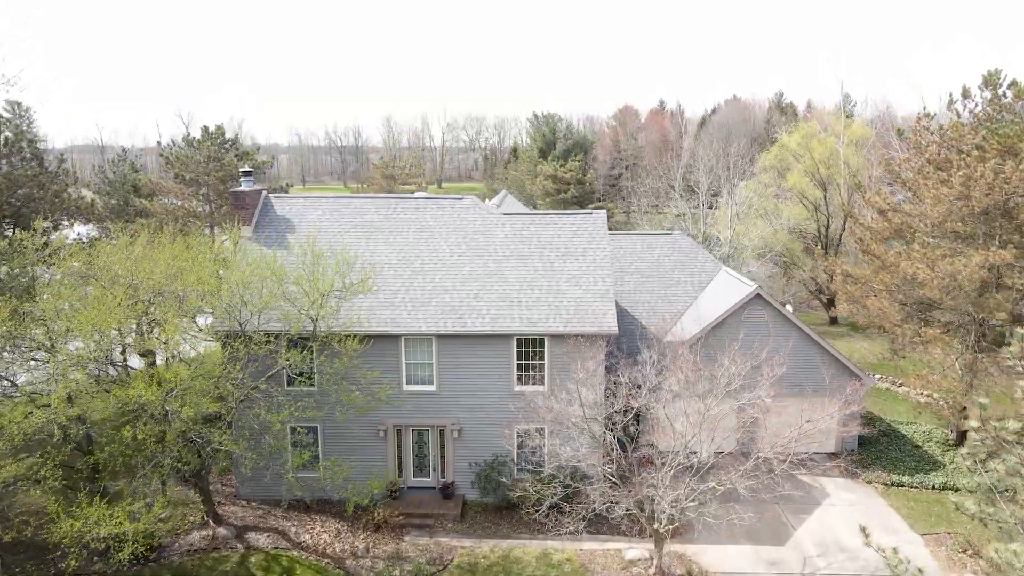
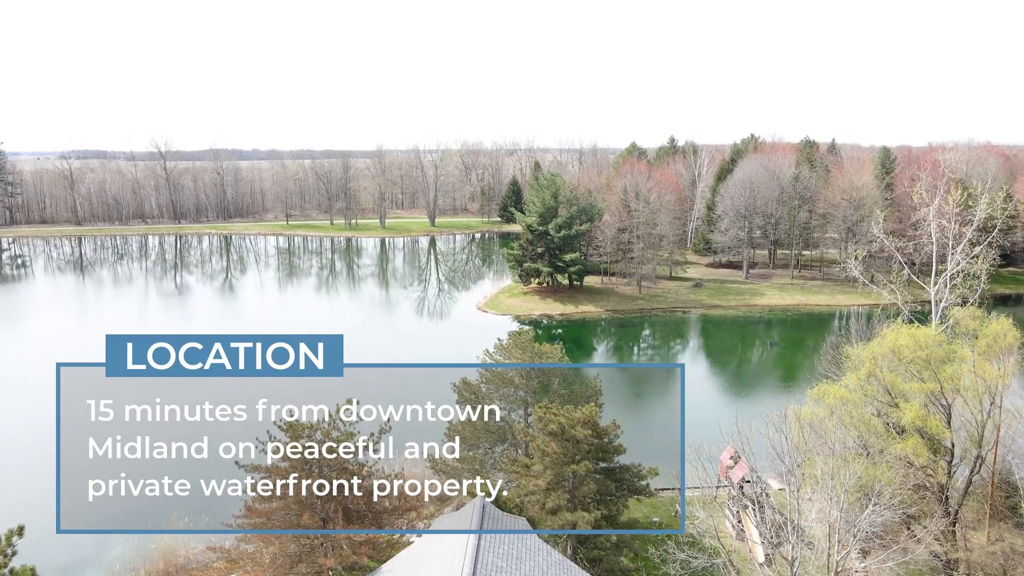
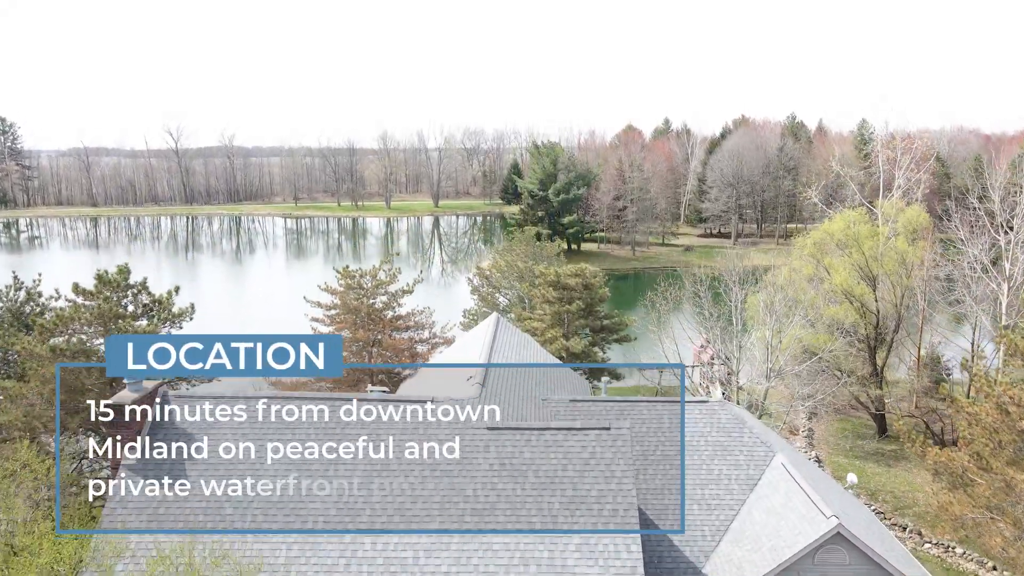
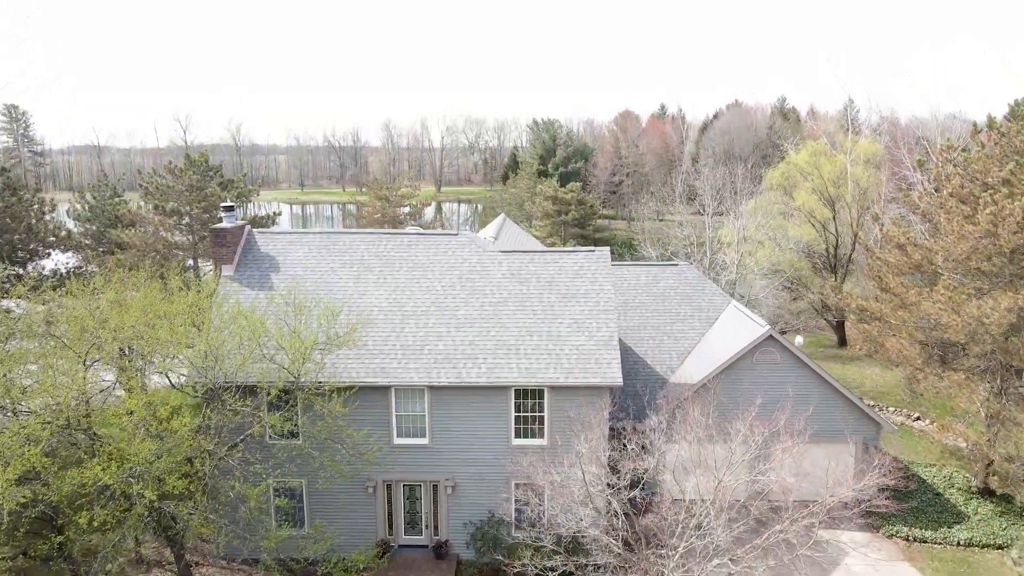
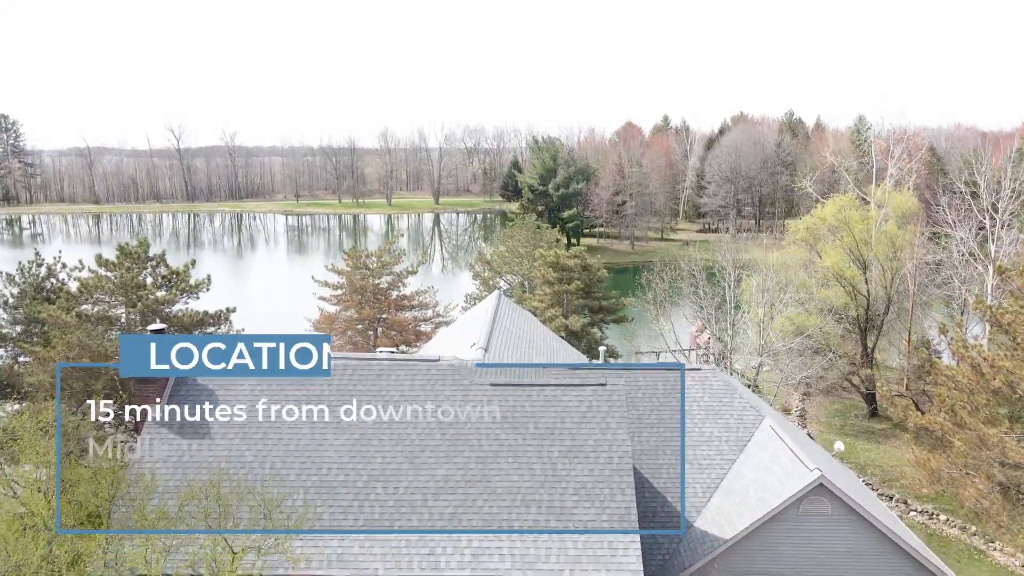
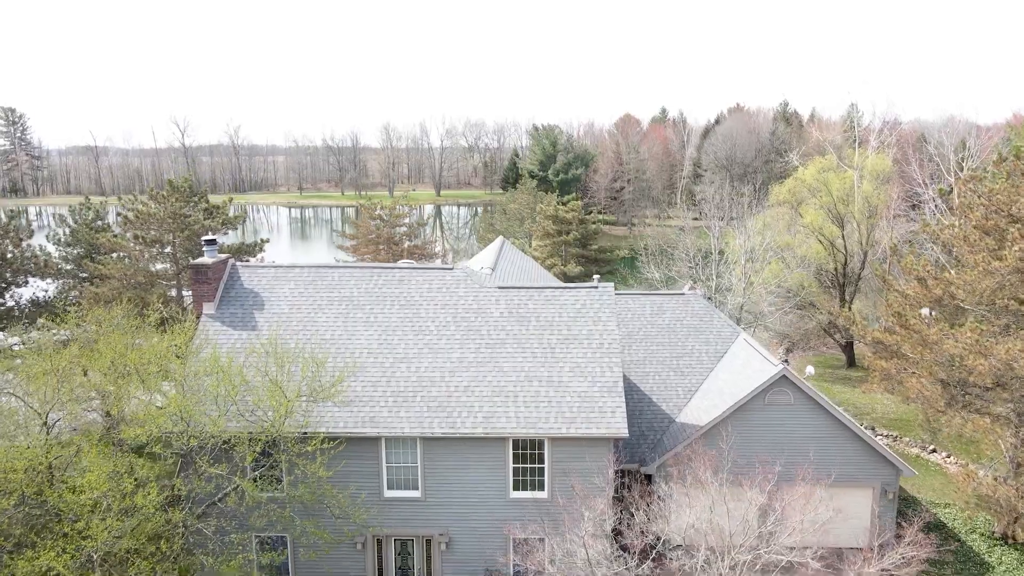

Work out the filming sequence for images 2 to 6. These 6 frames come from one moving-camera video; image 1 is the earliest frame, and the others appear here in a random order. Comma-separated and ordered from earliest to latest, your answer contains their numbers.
4, 6, 5, 3, 2
